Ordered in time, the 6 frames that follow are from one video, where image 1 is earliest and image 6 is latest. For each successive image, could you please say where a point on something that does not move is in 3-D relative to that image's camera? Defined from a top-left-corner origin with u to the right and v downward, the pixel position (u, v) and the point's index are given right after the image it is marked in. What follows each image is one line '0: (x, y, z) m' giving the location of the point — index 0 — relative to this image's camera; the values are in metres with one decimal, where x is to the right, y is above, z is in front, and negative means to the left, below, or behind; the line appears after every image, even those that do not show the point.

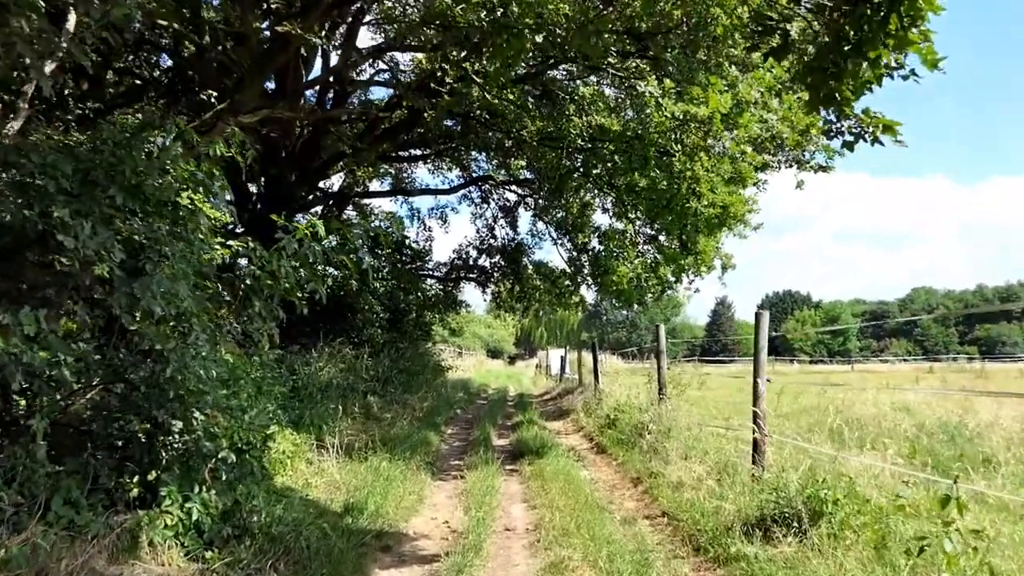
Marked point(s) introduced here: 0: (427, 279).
0: (-3.3, +0.2, +18.4) m
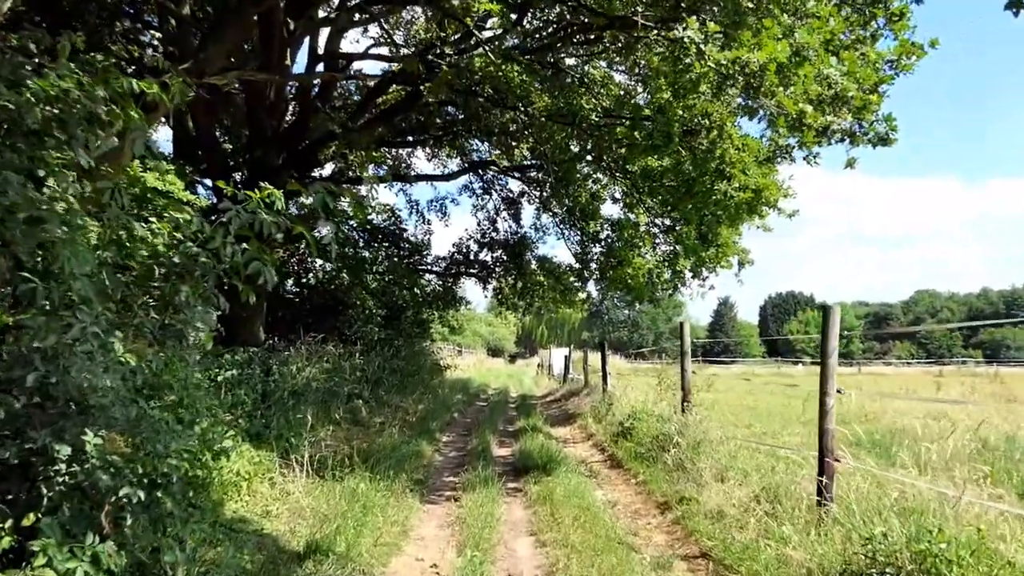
0: (-3.2, +0.4, +17.4) m
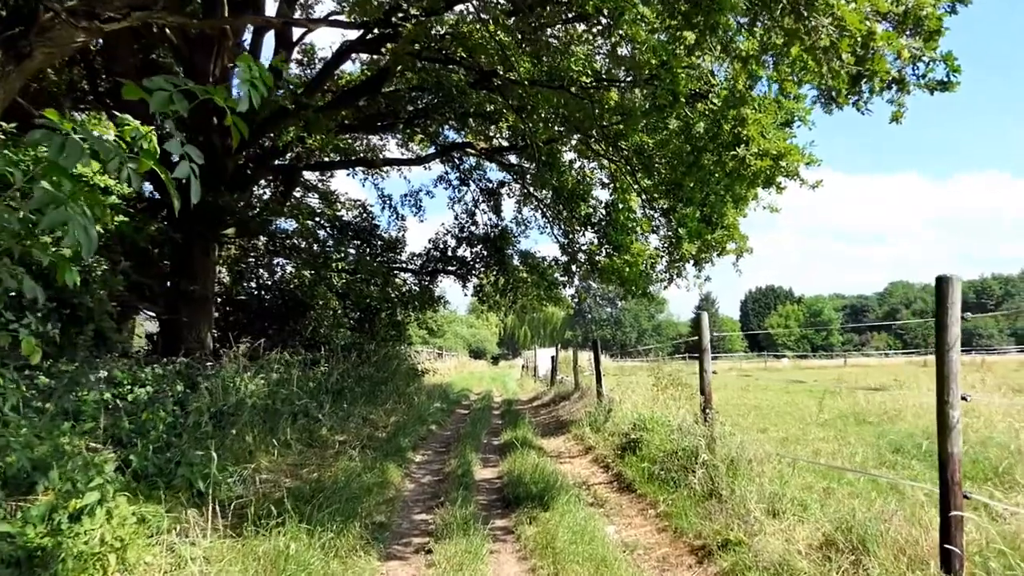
0: (-3.8, +0.4, +15.8) m
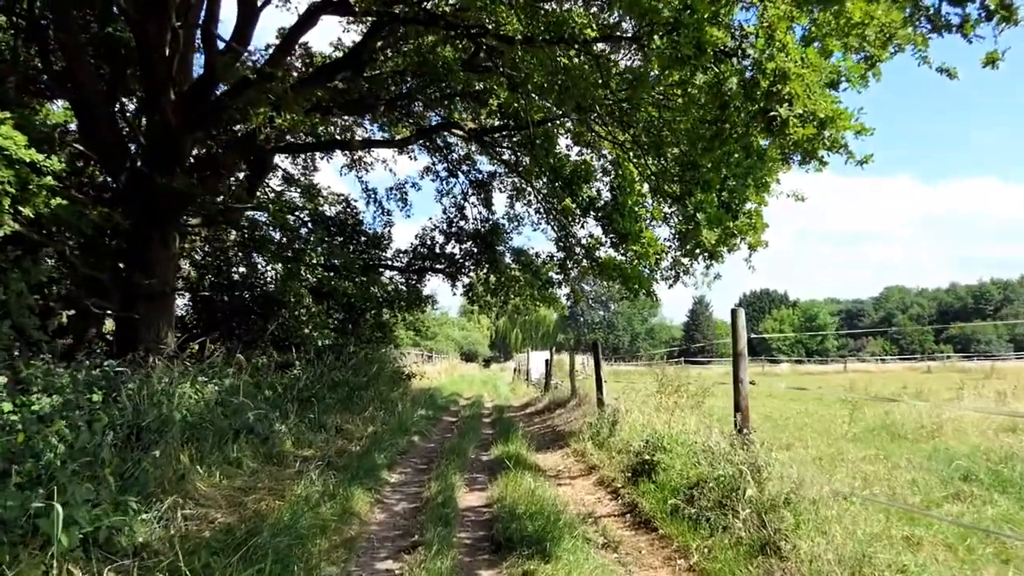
0: (-4.0, +0.6, +14.6) m
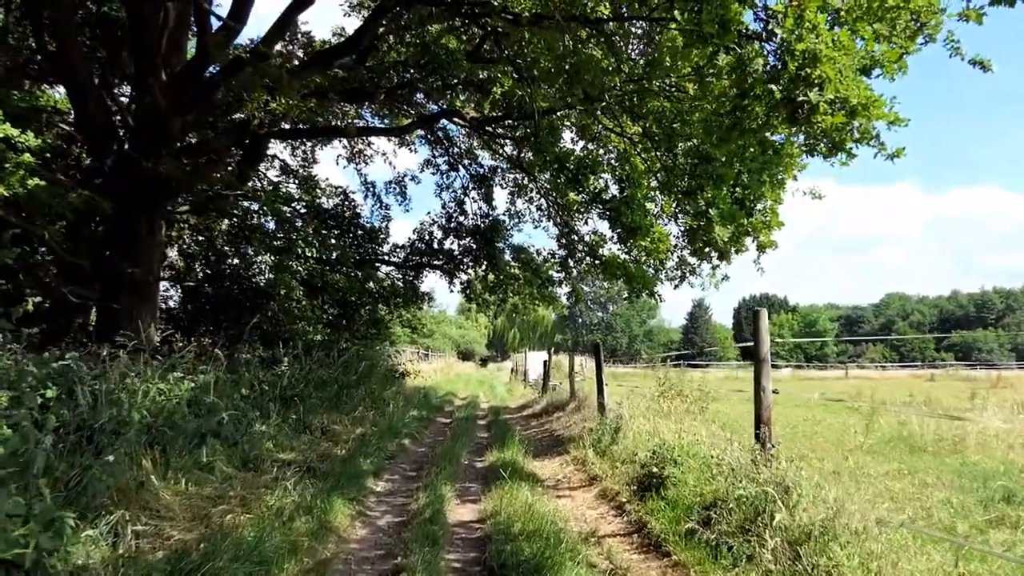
0: (-4.1, +0.7, +14.1) m
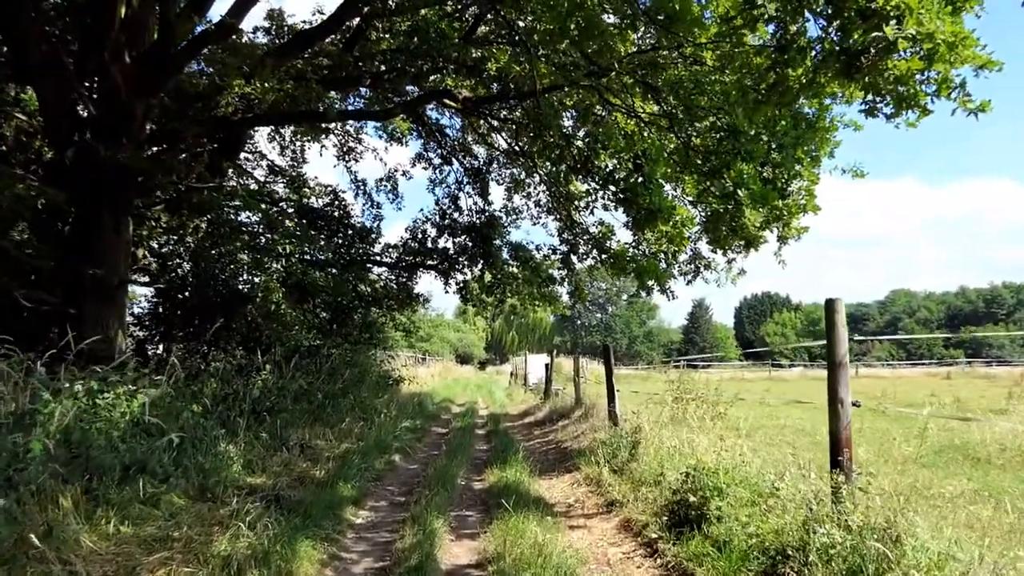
0: (-4.1, +0.7, +13.1) m
